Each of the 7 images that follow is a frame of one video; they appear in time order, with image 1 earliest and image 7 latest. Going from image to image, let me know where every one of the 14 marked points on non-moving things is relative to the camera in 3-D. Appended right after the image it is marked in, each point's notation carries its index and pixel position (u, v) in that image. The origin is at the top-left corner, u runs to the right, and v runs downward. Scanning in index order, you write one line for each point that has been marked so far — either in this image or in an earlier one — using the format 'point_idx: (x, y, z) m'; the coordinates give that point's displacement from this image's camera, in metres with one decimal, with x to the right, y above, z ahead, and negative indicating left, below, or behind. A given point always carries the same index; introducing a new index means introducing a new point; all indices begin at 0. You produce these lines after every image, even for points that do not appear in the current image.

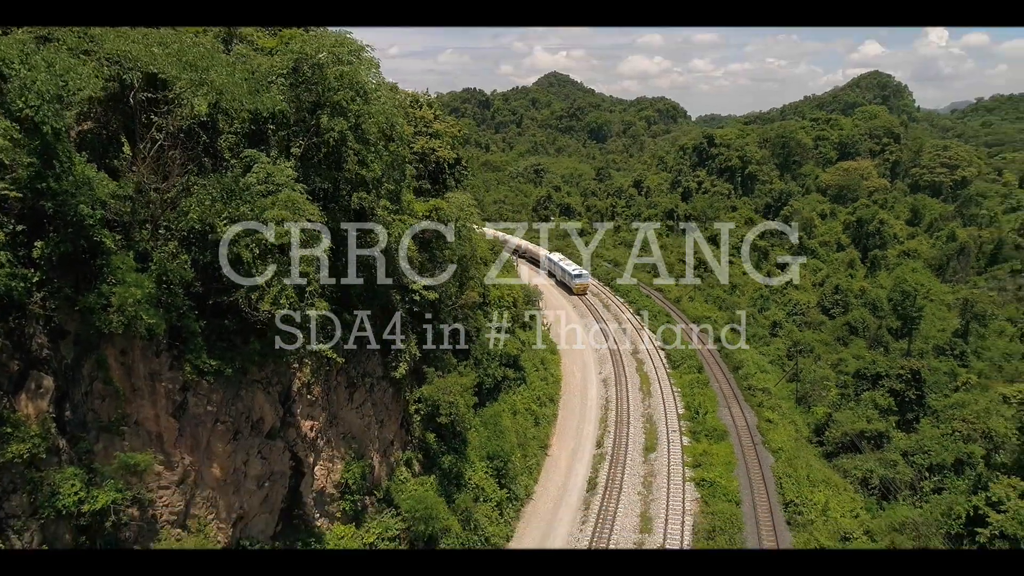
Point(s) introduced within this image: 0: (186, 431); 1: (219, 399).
0: (-6.8, -3.0, +14.9) m
1: (-6.3, -2.4, +15.4) m
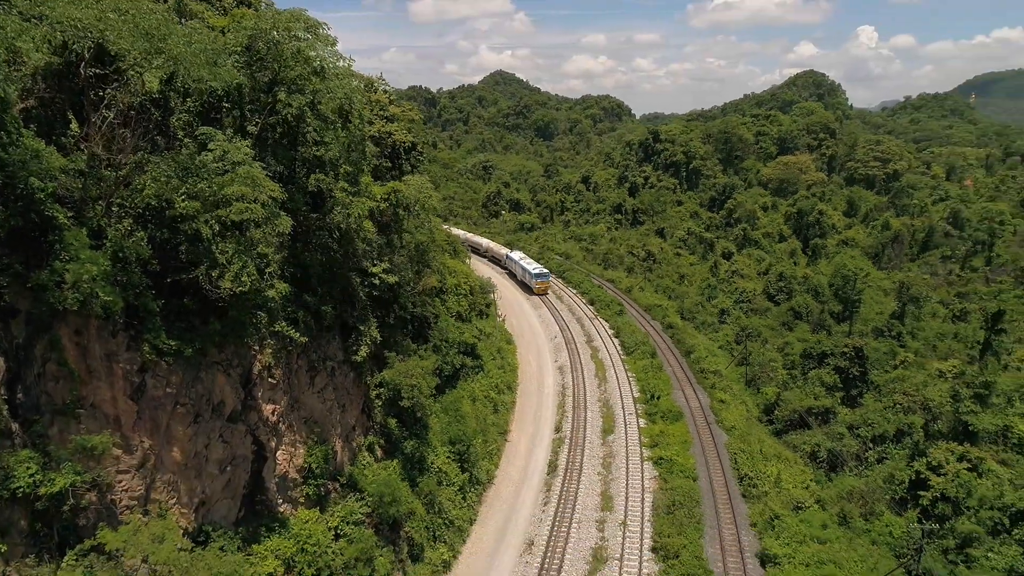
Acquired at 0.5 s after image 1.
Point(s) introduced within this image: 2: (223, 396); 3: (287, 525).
0: (-7.4, -2.5, +14.5) m
1: (-7.0, -1.9, +15.1) m
2: (-6.5, -2.5, +16.2) m
3: (-5.5, -5.8, +17.6) m
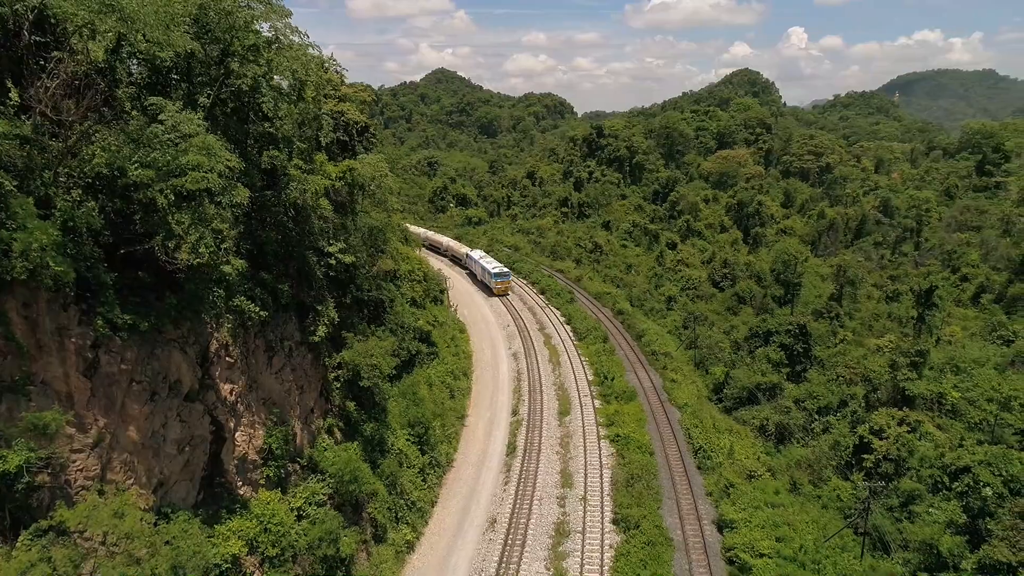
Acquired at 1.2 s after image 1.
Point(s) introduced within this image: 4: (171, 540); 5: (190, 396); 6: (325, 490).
0: (-8.0, -2.0, +14.0) m
1: (-7.7, -1.4, +14.6) m
2: (-7.3, -1.9, +15.7) m
3: (-6.4, -5.3, +17.3) m
4: (-6.9, -5.1, +14.6) m
5: (-7.2, -2.4, +16.1) m
6: (-5.1, -5.5, +19.7) m
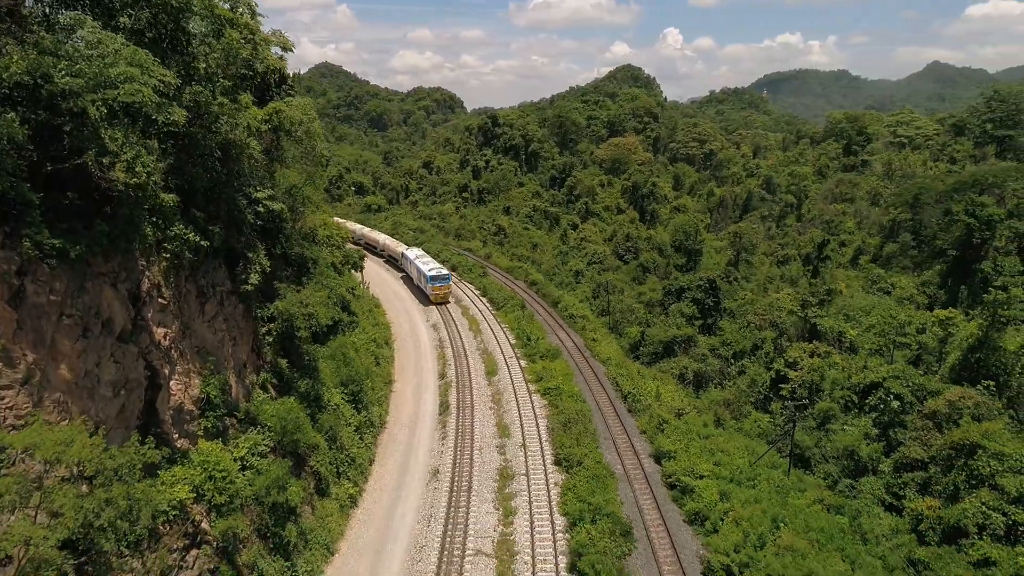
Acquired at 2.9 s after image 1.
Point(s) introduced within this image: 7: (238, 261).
0: (-8.6, -0.6, +12.7) m
1: (-8.4, 0.0, +13.4) m
2: (-8.1, -0.5, +14.6) m
3: (-7.3, -3.8, +16.3) m
4: (-7.5, -3.7, +13.5) m
5: (-8.1, -1.0, +15.0) m
6: (-6.4, -4.0, +18.8) m
7: (-7.6, +0.7, +19.9) m
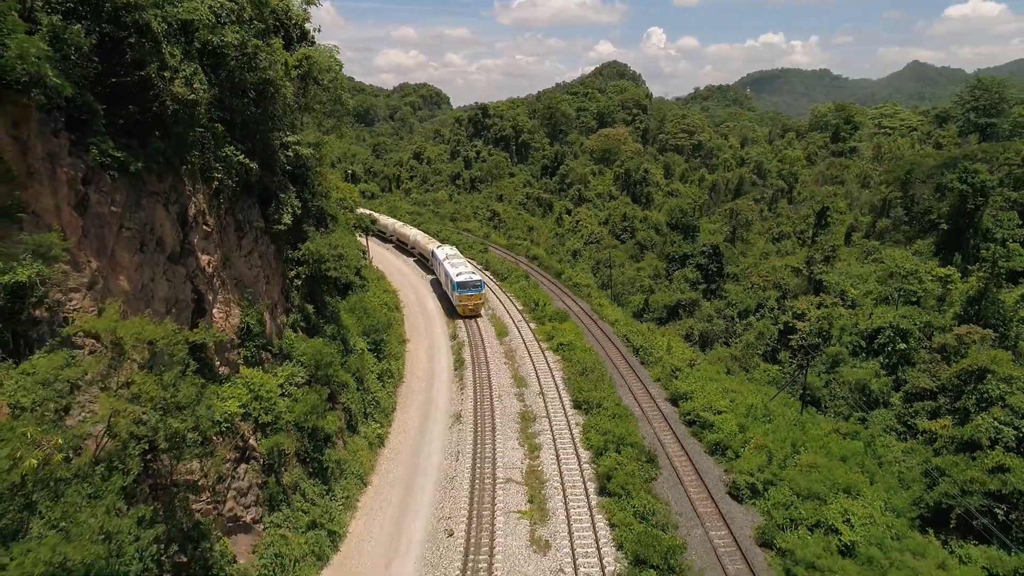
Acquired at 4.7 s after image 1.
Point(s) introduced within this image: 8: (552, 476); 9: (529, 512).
0: (-7.7, +1.1, +13.2) m
1: (-7.5, +1.7, +13.8) m
2: (-7.3, +1.2, +15.0) m
3: (-6.5, -2.1, +16.7) m
4: (-6.6, -2.0, +14.0) m
5: (-7.3, +0.7, +15.4) m
6: (-5.7, -2.3, +19.3) m
7: (-6.9, +2.4, +20.4) m
8: (+1.1, -5.1, +19.4) m
9: (+0.4, -5.6, +17.7) m
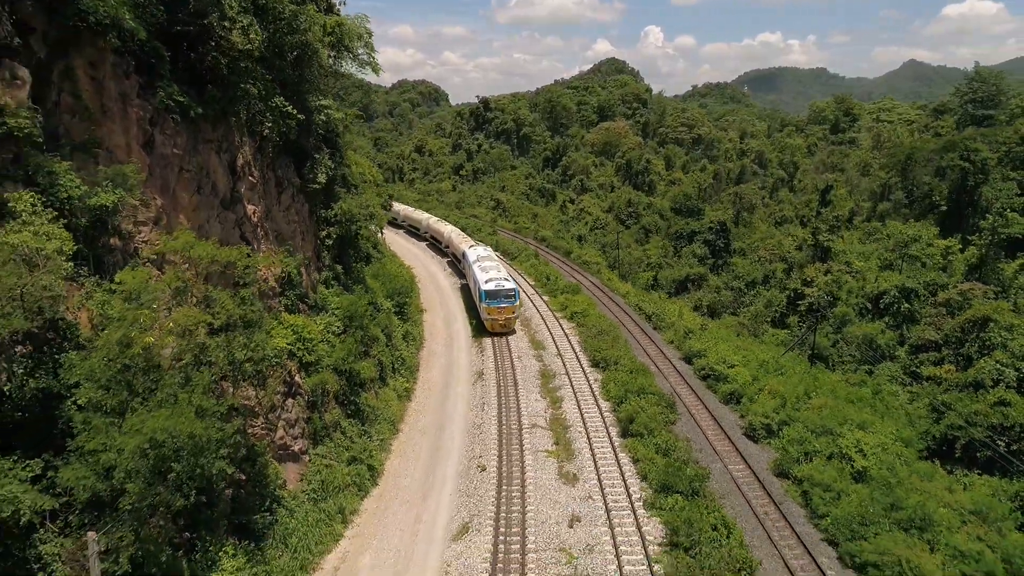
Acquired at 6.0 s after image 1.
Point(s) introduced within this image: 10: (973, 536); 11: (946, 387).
0: (-7.0, +2.3, +14.1) m
1: (-6.8, +3.0, +14.7) m
2: (-6.6, +2.5, +15.9) m
3: (-5.8, -0.8, +17.7) m
4: (-5.9, -0.7, +14.9) m
5: (-6.6, +2.0, +16.3) m
6: (-4.9, -1.0, +20.2) m
7: (-6.2, +3.7, +21.3) m
8: (+1.8, -3.8, +20.4) m
9: (+1.1, -4.3, +18.7) m
10: (+8.8, -4.7, +13.7) m
11: (+11.5, -2.6, +18.9) m
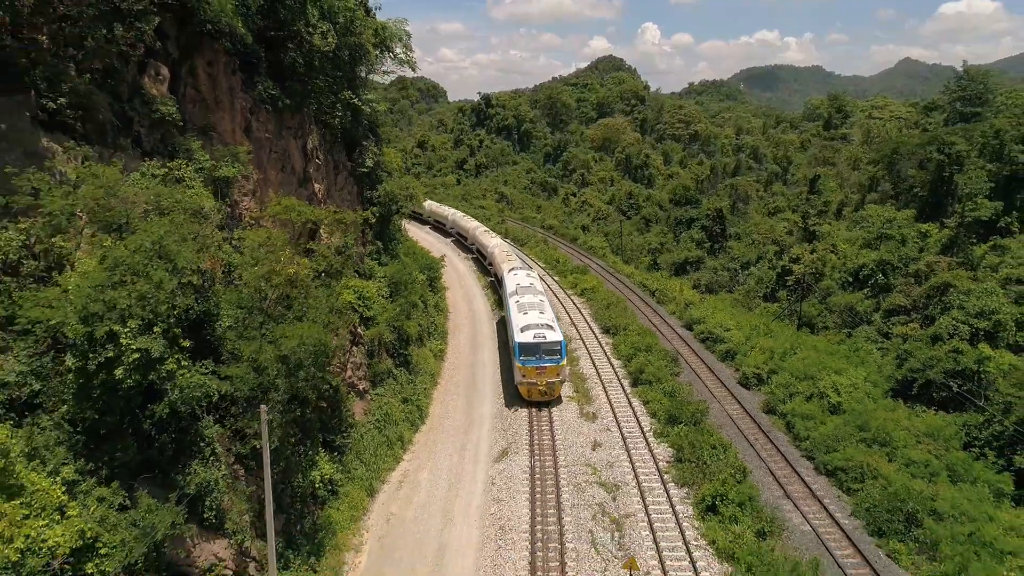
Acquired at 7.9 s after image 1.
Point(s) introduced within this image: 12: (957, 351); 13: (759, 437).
0: (-6.1, +3.3, +17.0) m
1: (-5.9, +3.9, +17.7) m
2: (-5.7, +3.4, +18.9) m
3: (-5.0, +0.1, +20.6) m
4: (-5.0, +0.2, +17.9) m
5: (-5.7, +2.9, +19.3) m
6: (-4.1, -0.1, +23.2) m
7: (-5.4, +4.7, +24.3) m
8: (+2.6, -2.8, +23.4) m
9: (+1.9, -3.3, +21.7) m
10: (+9.7, -3.8, +16.8) m
11: (+12.3, -1.7, +22.0) m
12: (+12.4, -1.8, +19.9) m
13: (+6.3, -3.8, +18.3) m
